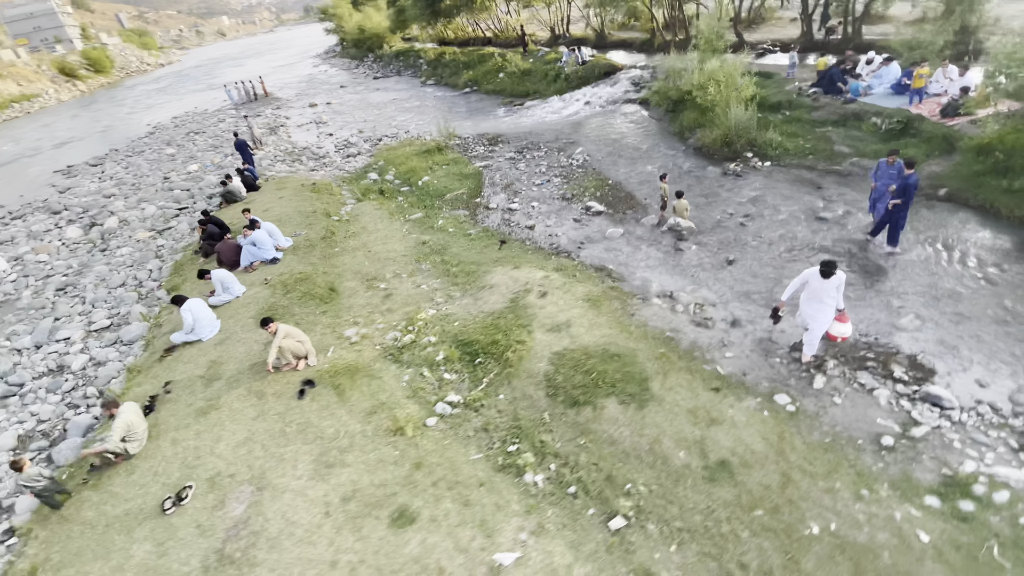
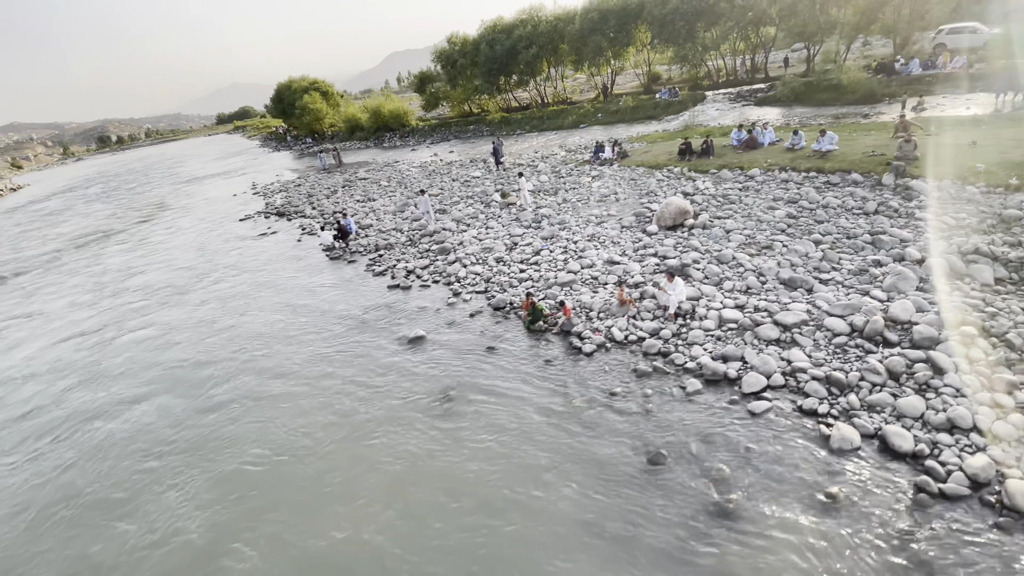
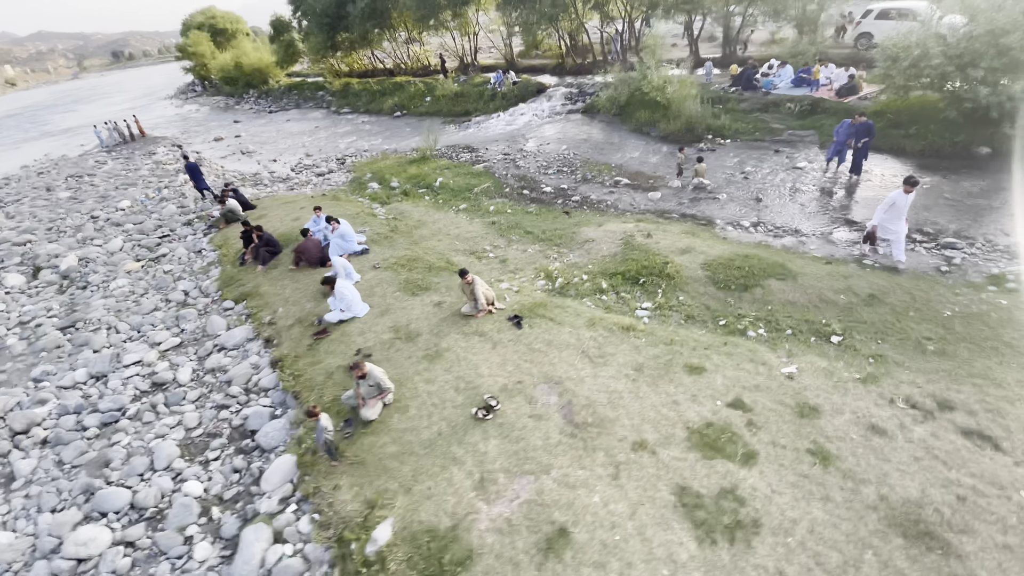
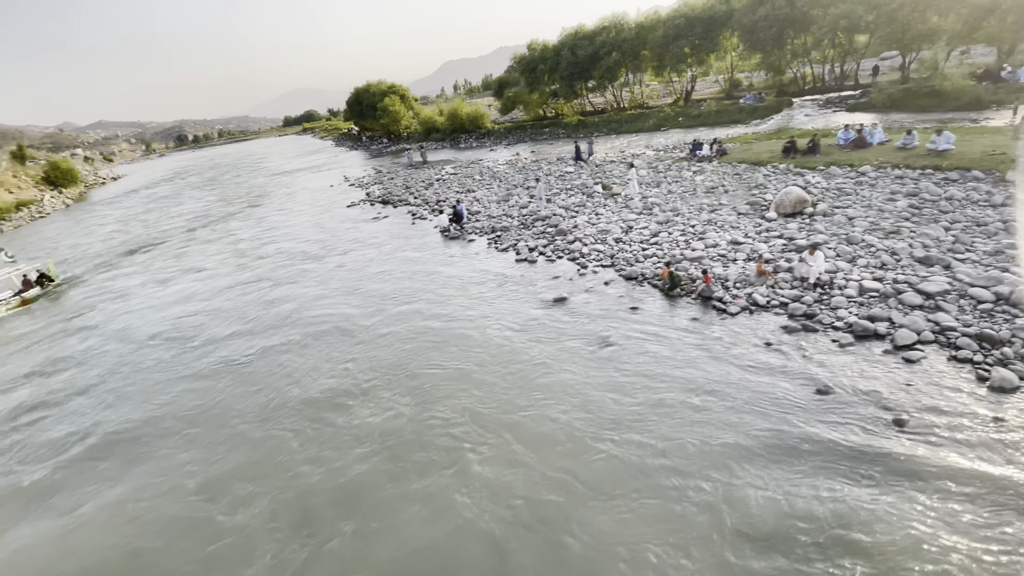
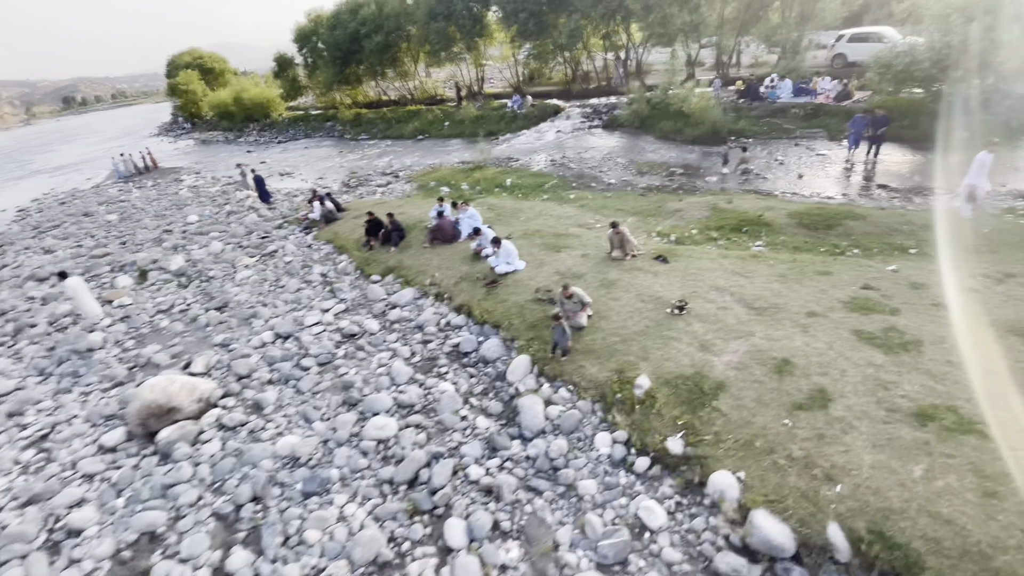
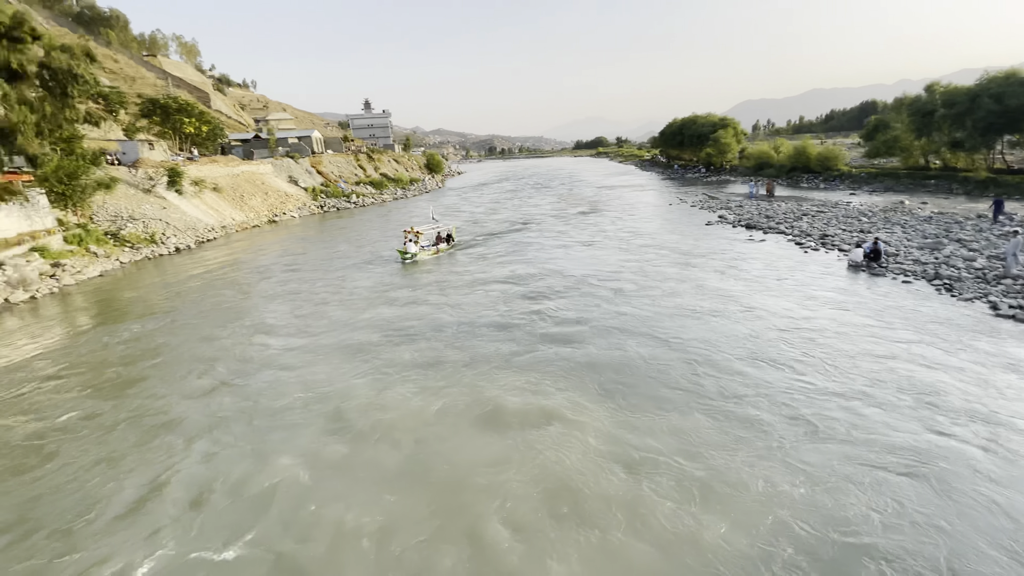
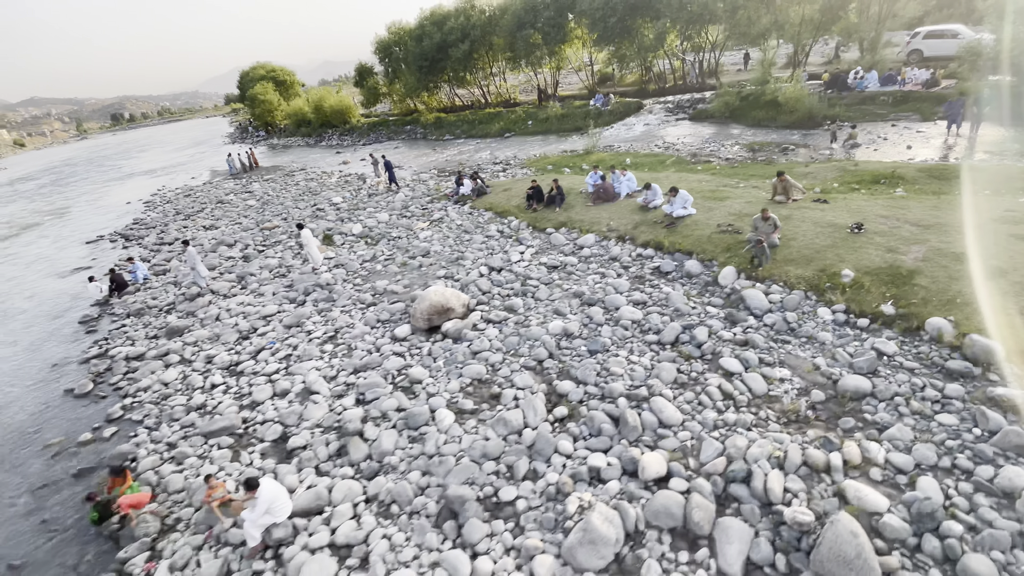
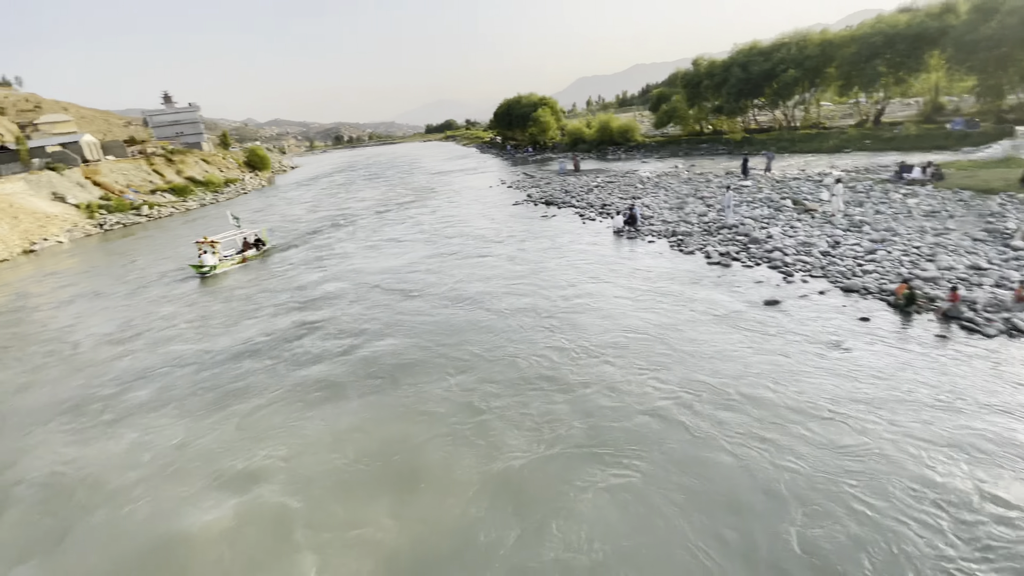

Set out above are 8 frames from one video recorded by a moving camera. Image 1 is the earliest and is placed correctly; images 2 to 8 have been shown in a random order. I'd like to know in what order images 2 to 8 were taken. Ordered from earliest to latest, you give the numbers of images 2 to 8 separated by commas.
3, 5, 7, 2, 4, 8, 6
